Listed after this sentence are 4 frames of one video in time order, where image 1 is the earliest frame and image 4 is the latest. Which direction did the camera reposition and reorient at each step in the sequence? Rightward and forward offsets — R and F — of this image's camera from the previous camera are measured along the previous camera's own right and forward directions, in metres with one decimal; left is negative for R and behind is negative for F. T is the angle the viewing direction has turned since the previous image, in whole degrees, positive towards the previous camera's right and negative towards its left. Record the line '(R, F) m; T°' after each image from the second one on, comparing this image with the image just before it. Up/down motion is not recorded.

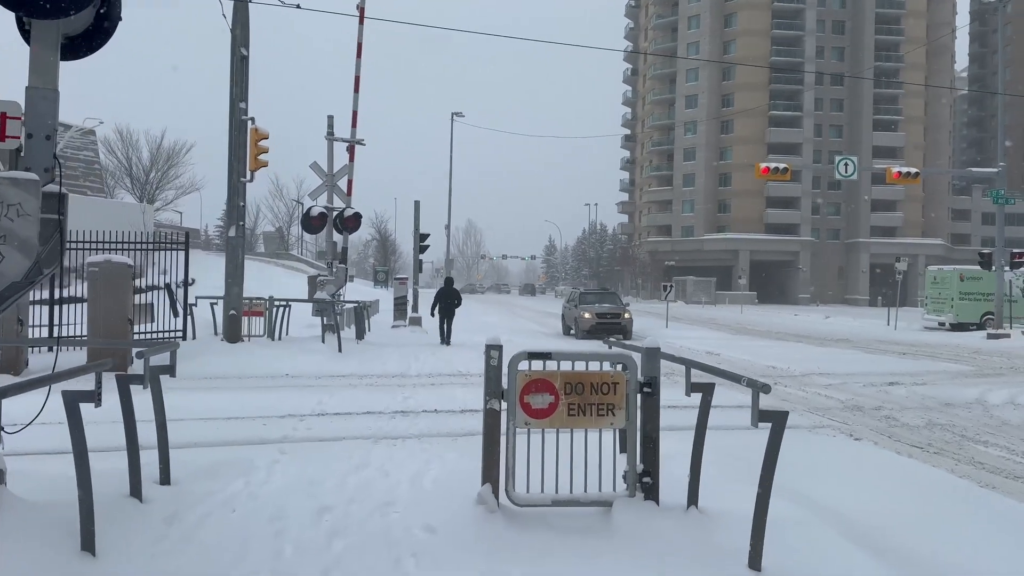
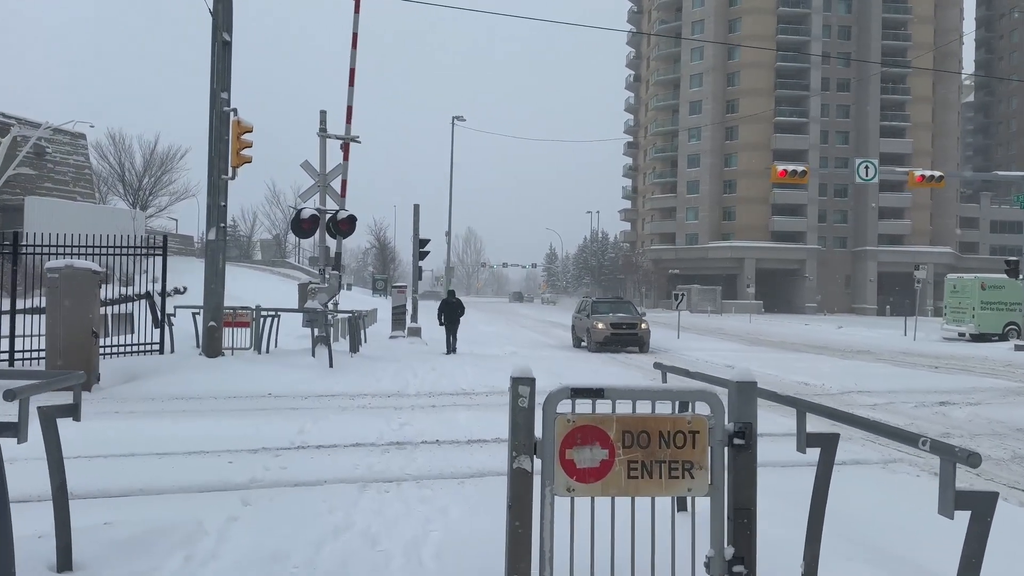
(-0.1, +1.3) m; 0°
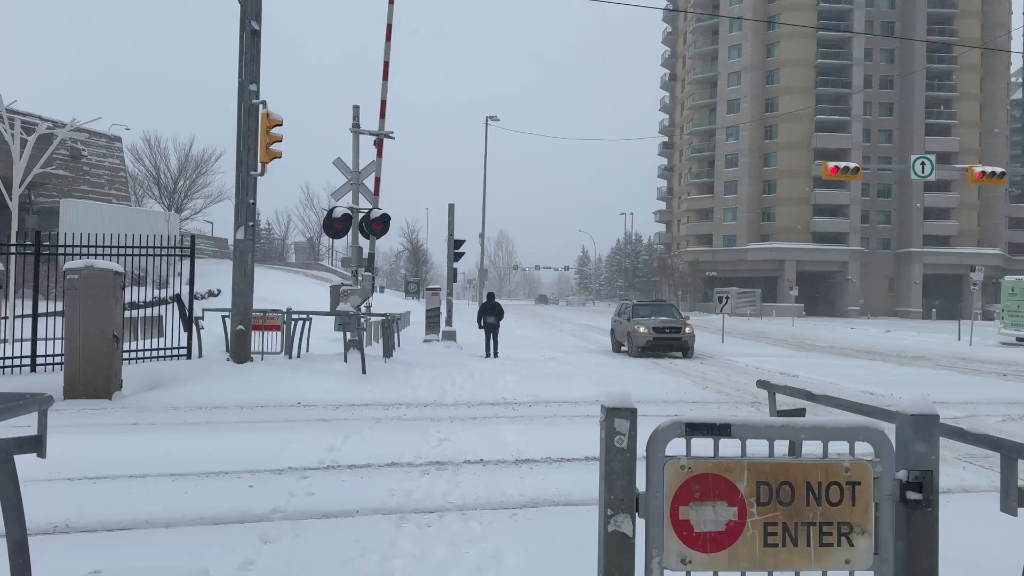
(-0.2, +0.8) m; -2°
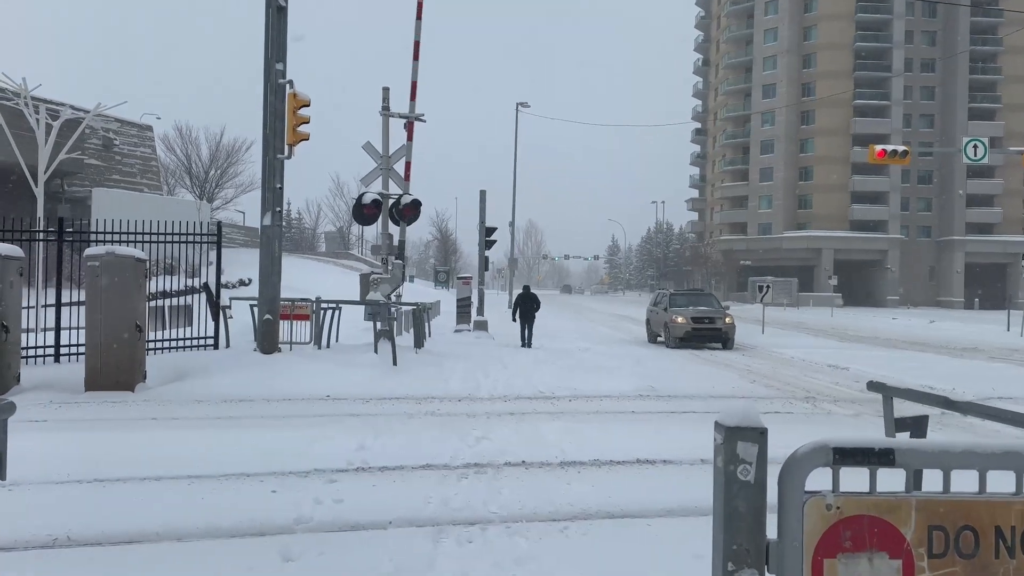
(-0.1, +0.6) m; -2°
